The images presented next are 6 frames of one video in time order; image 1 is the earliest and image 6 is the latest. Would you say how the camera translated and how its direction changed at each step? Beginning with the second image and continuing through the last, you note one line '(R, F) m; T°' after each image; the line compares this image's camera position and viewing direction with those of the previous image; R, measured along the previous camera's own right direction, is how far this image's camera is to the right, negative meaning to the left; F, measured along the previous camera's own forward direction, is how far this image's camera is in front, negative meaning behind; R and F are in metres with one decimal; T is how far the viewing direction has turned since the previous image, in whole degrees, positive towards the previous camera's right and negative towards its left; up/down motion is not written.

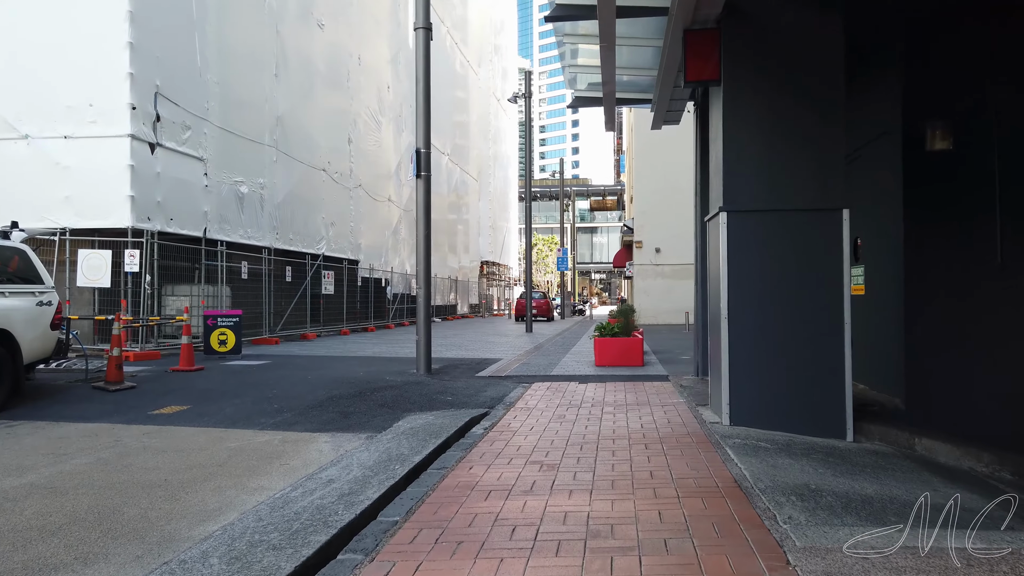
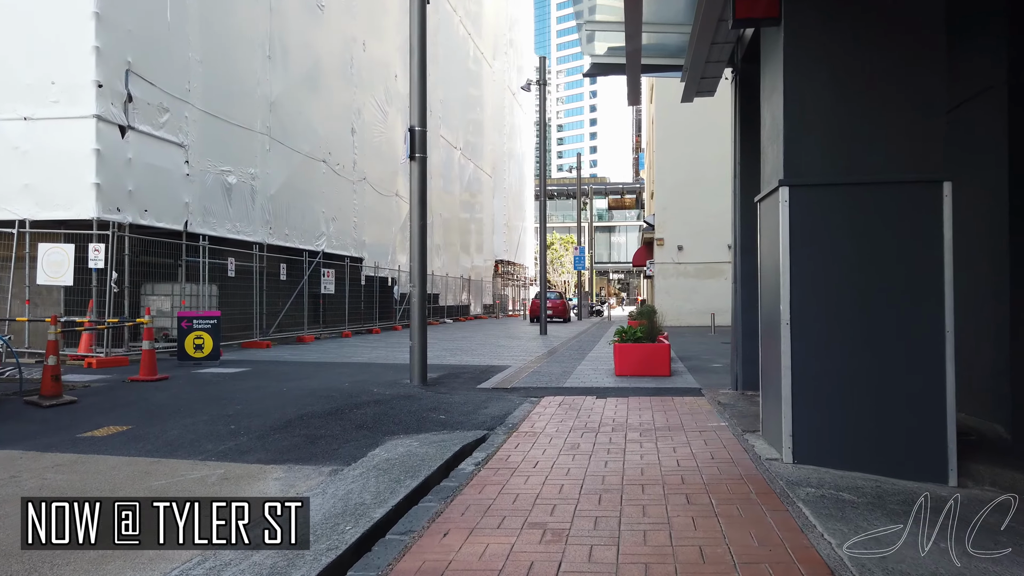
(+0.1, +1.5) m; -1°
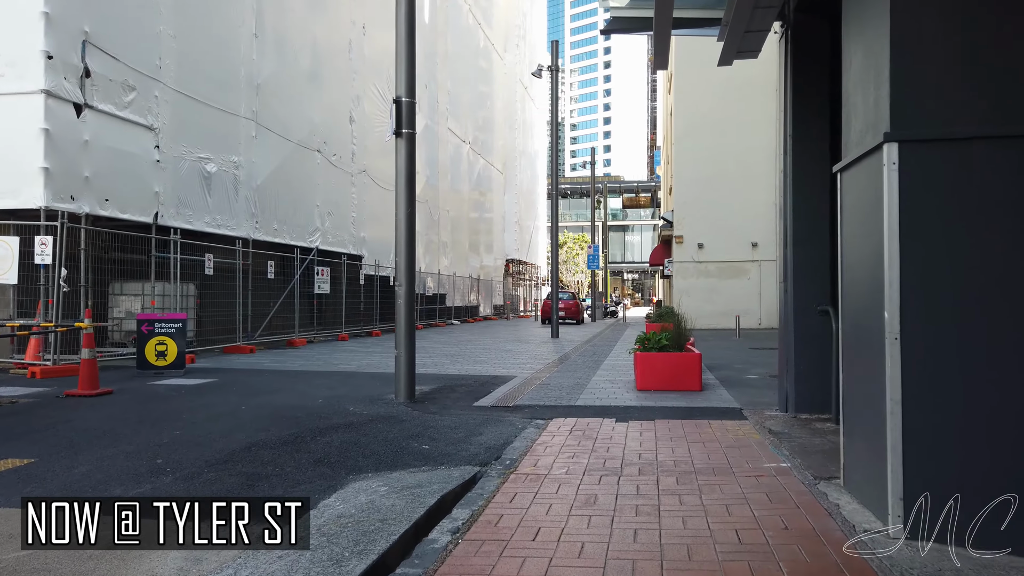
(+0.1, +1.6) m; -1°
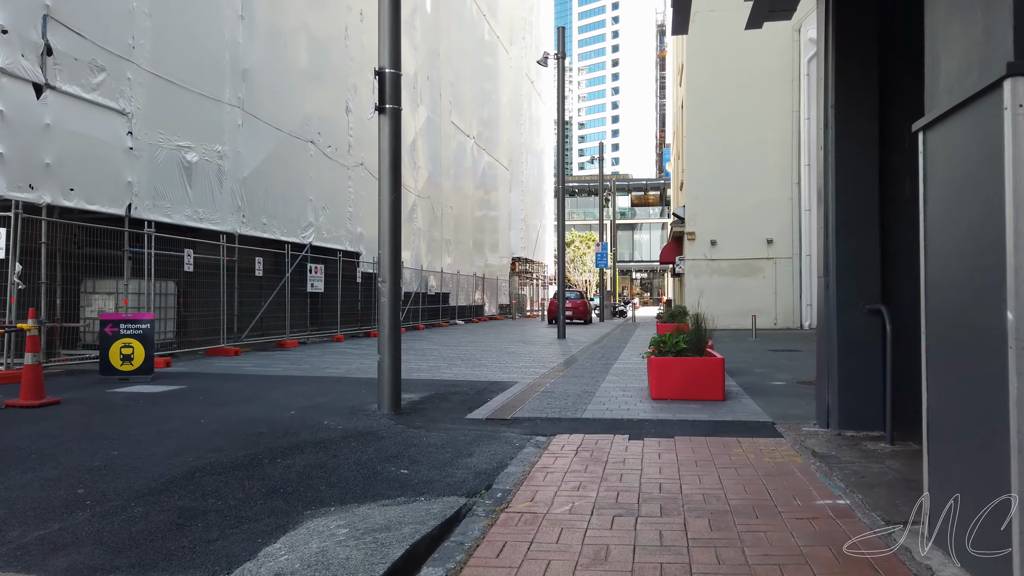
(+0.1, +1.0) m; -1°
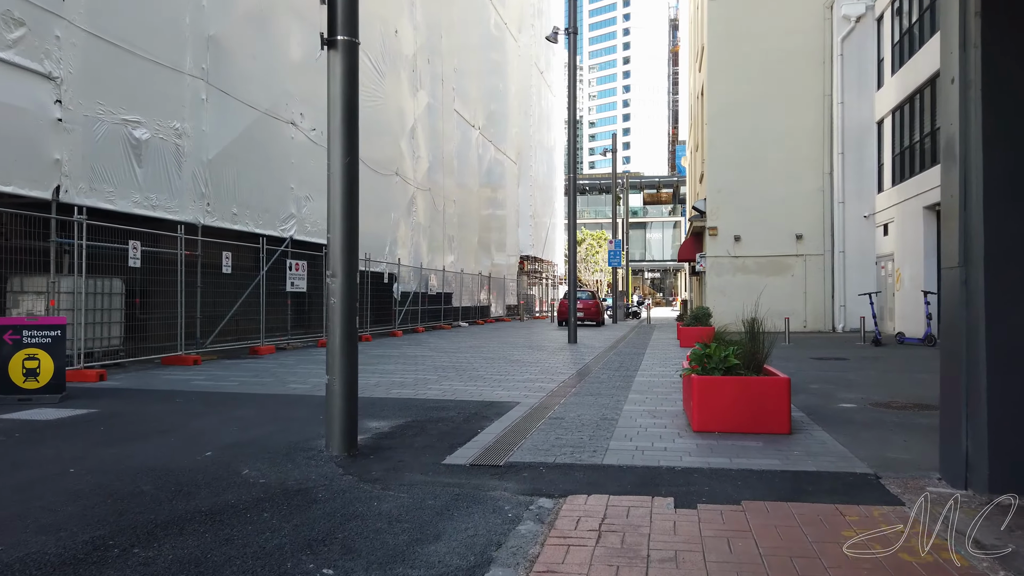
(+0.1, +2.0) m; -1°
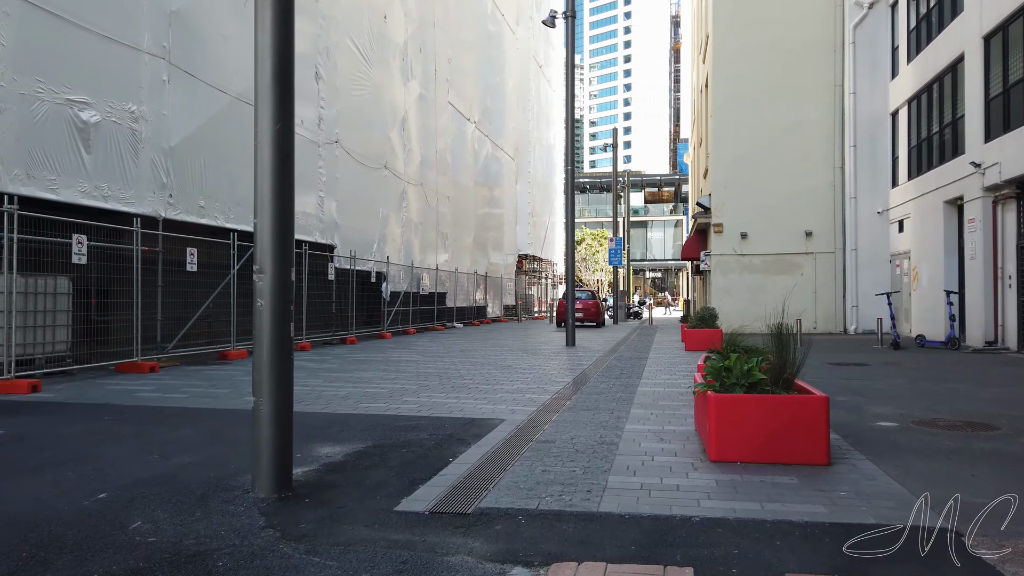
(+0.2, +1.2) m; 0°
